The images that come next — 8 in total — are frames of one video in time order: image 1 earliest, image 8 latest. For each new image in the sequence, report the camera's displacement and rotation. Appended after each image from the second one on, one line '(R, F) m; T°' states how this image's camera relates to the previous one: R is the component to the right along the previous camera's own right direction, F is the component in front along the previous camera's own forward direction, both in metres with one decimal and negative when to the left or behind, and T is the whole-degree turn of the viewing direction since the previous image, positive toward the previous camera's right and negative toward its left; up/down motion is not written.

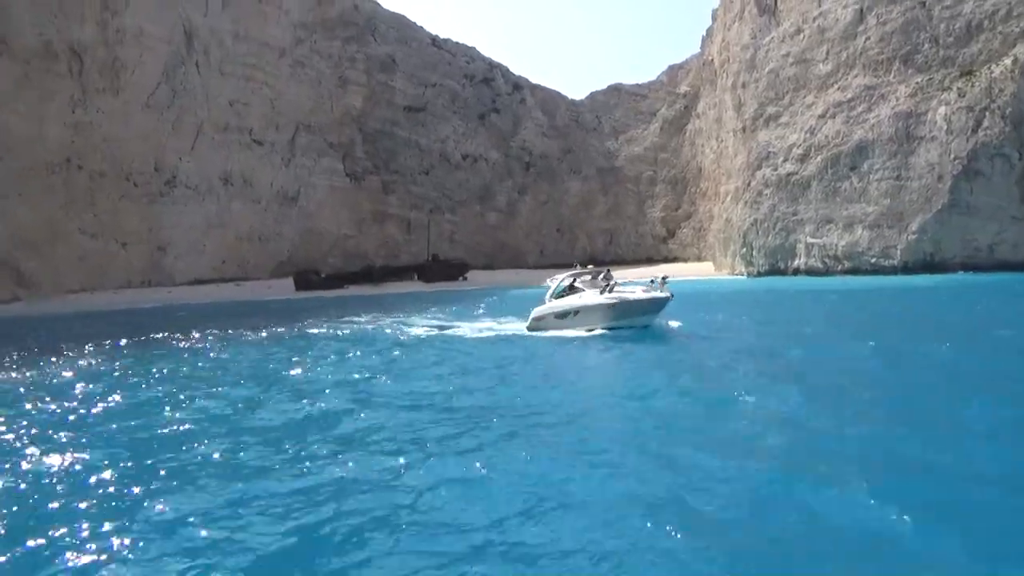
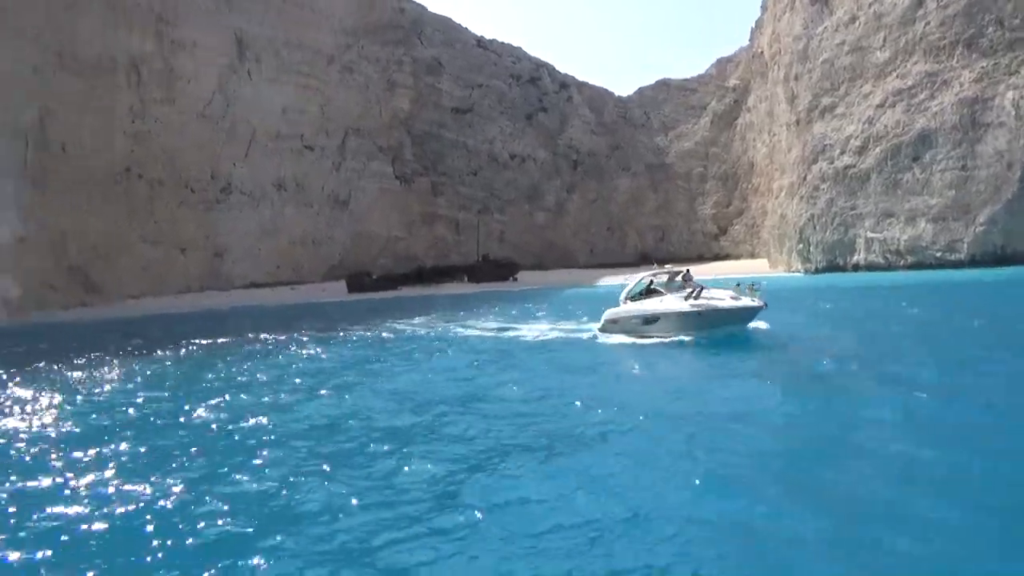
(+0.1, +0.1) m; -4°
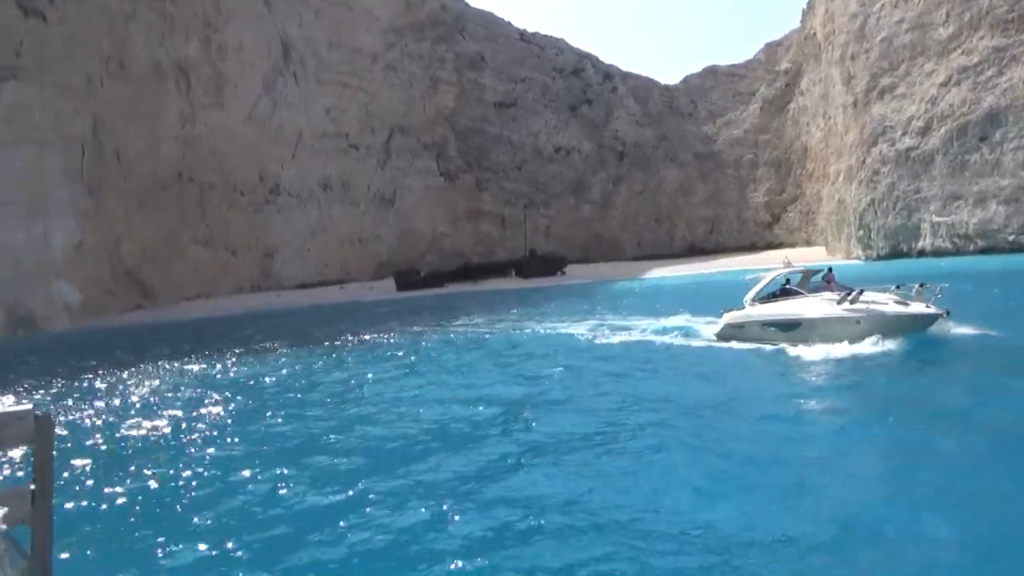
(0.0, +0.2) m; -4°
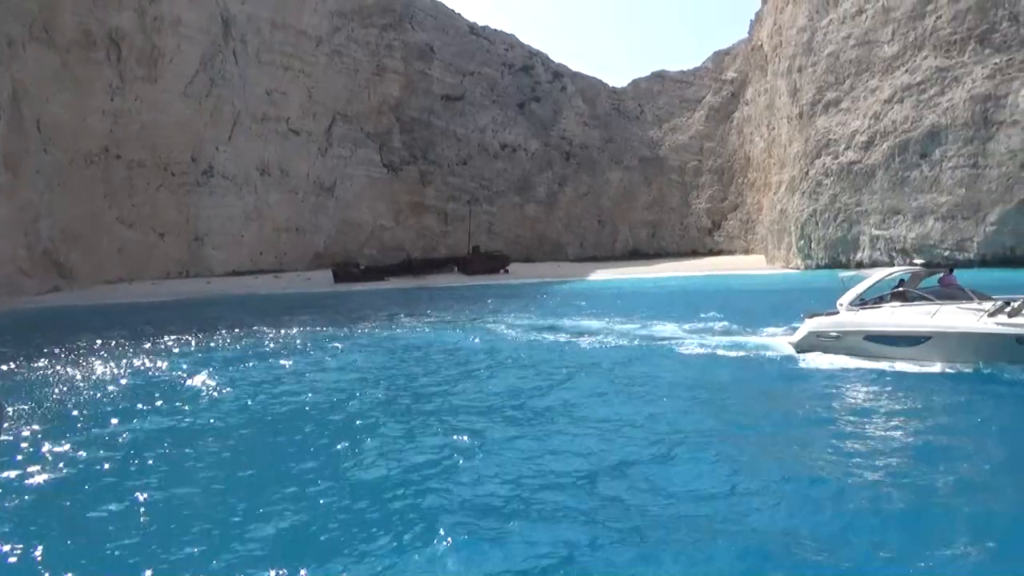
(-0.3, +0.6) m; +5°
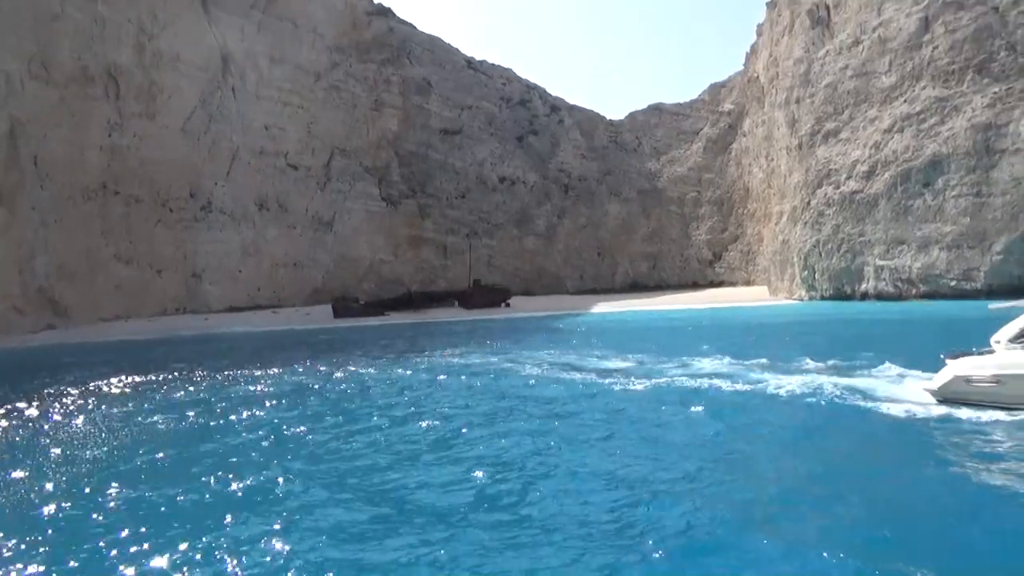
(0.0, +0.3) m; 0°
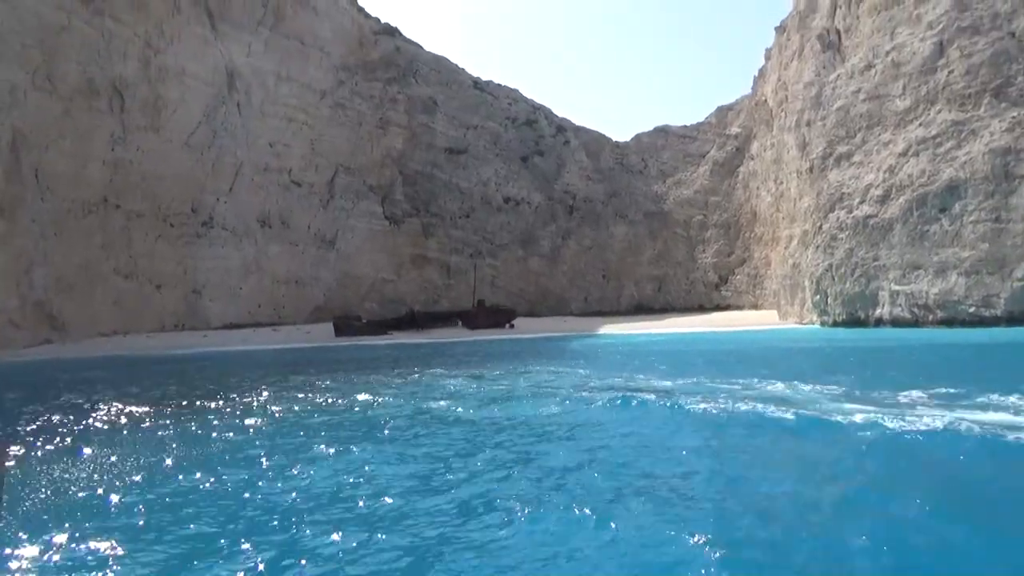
(-0.3, +0.4) m; 0°
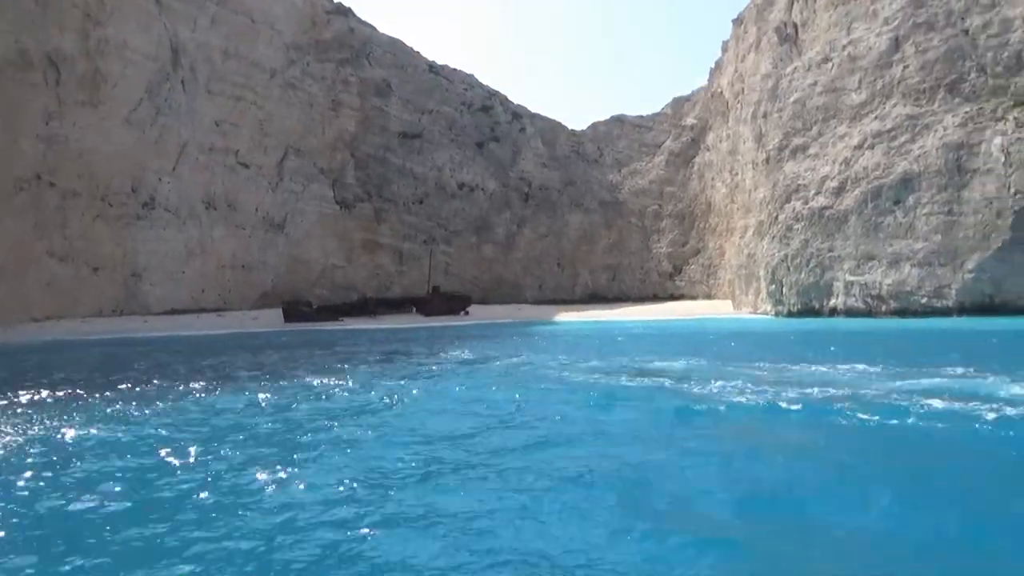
(-0.4, +0.5) m; +4°
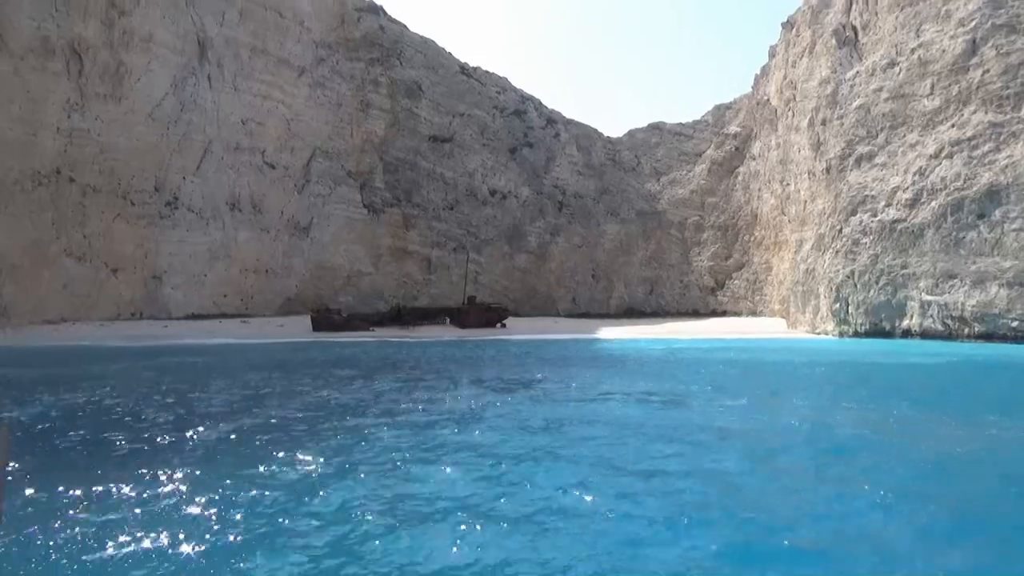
(-0.9, +1.4) m; -1°
